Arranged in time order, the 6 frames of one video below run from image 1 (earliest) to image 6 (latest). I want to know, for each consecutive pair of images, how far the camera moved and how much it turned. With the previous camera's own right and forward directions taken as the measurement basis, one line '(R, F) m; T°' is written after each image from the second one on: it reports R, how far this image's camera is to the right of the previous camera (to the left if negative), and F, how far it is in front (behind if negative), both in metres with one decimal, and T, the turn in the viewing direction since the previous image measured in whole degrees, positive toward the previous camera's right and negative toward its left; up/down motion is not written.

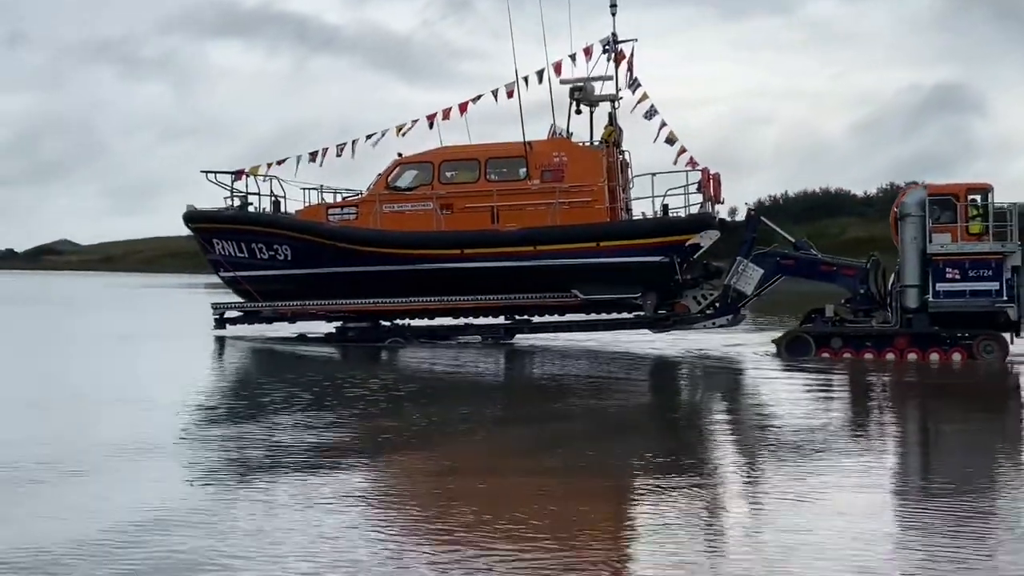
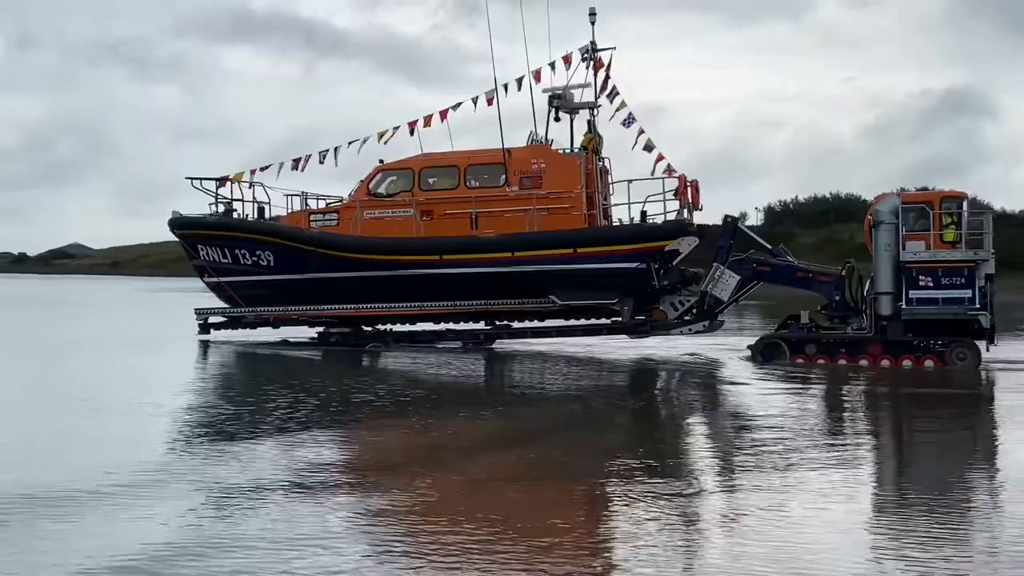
(+0.4, -0.1) m; 0°
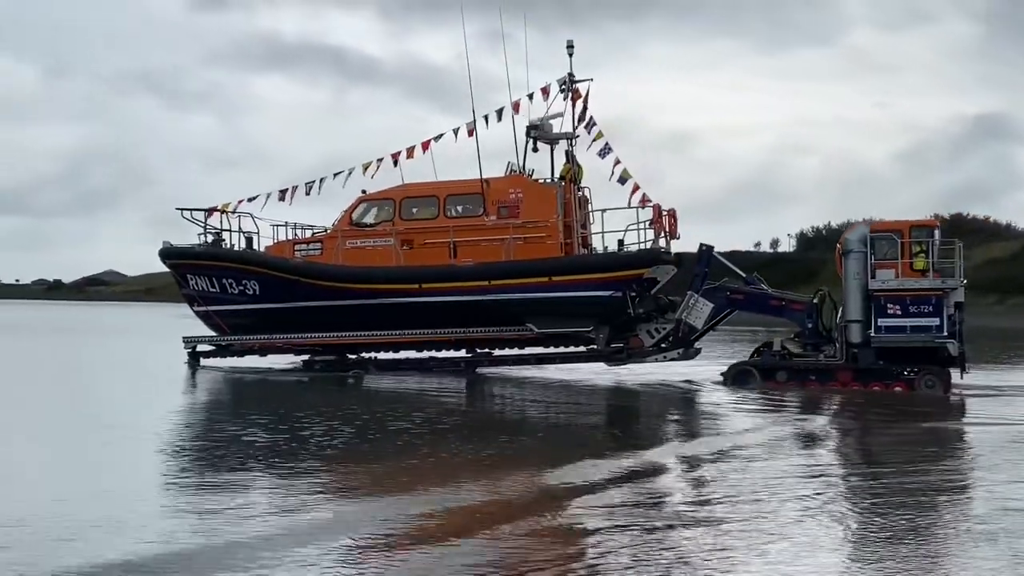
(+0.6, -0.1) m; -1°
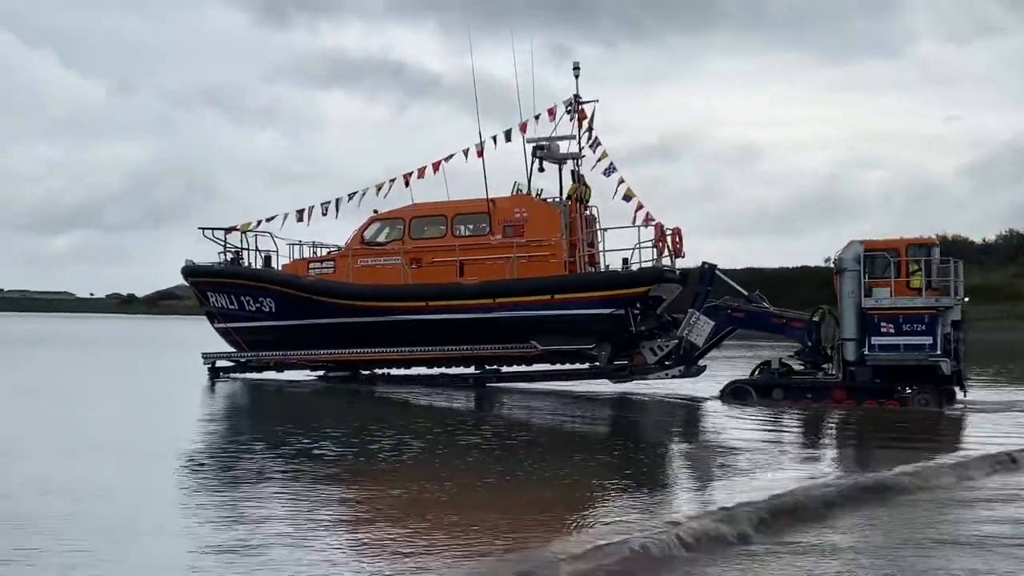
(+0.5, -0.3) m; -3°
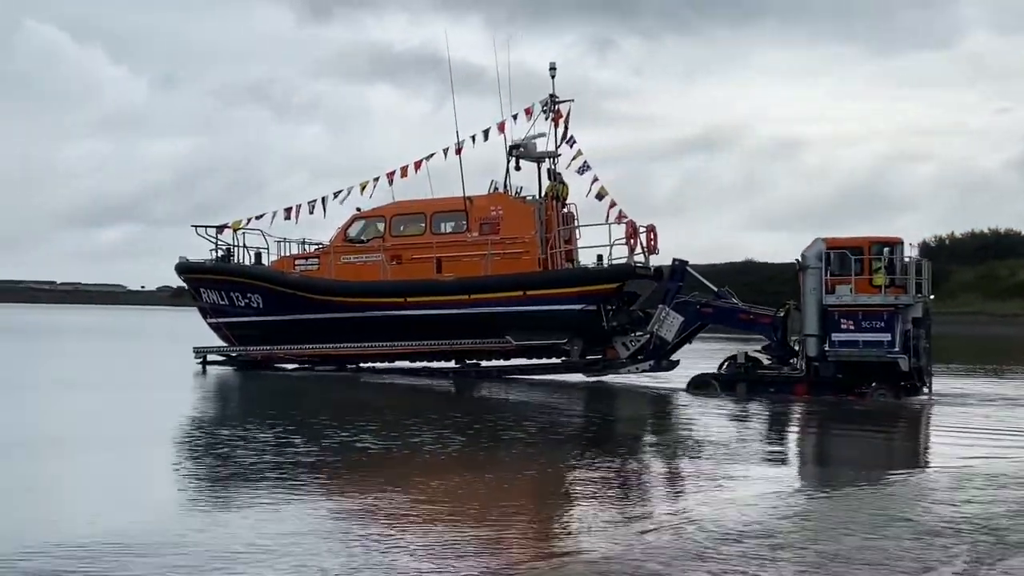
(+0.7, -0.3) m; -2°
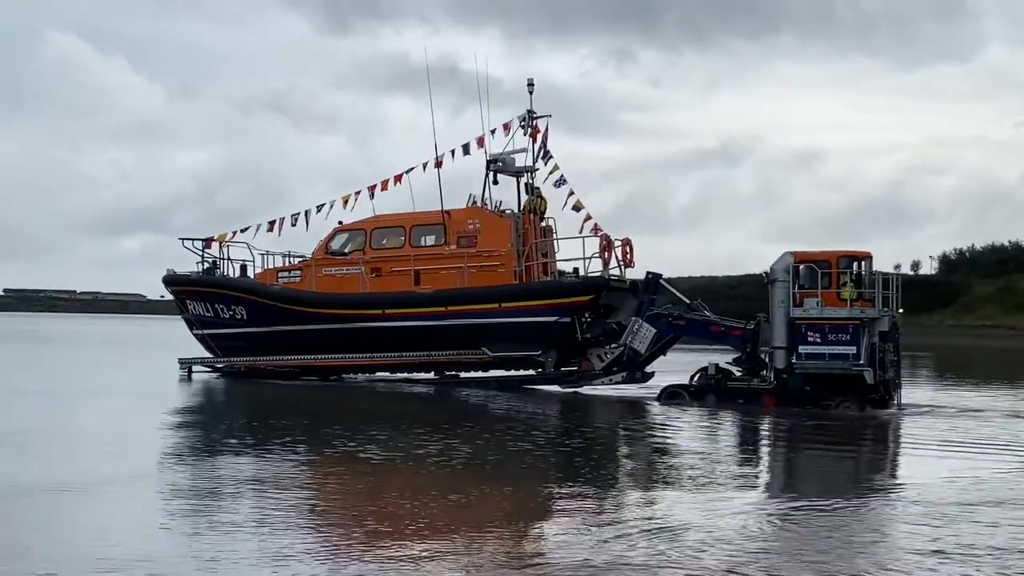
(+0.5, -0.2) m; -1°
